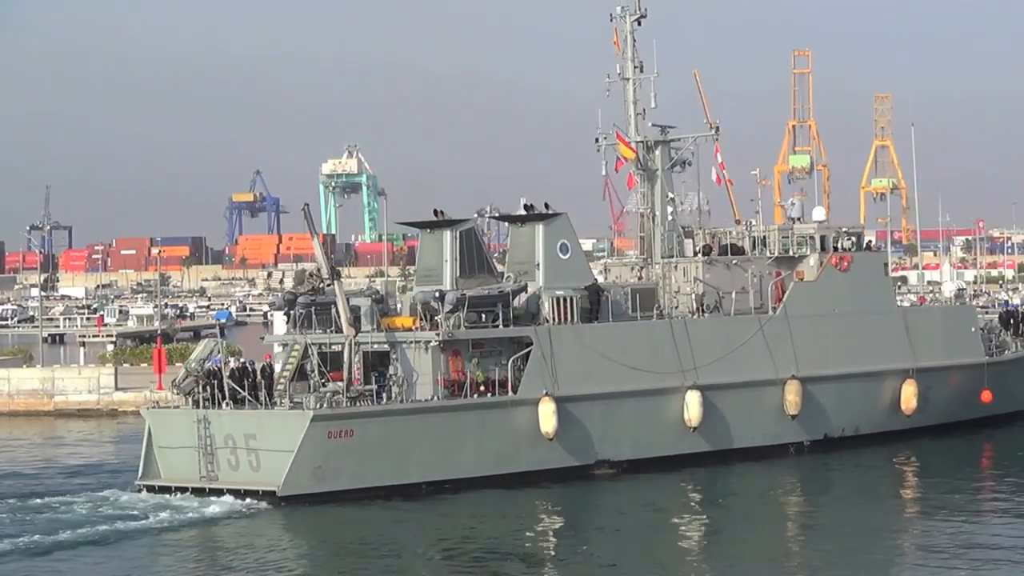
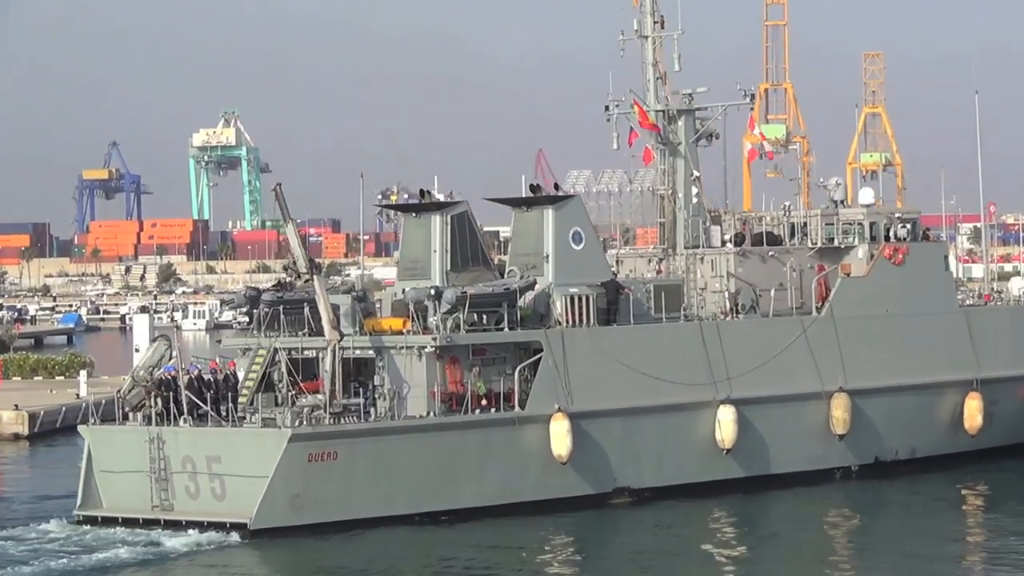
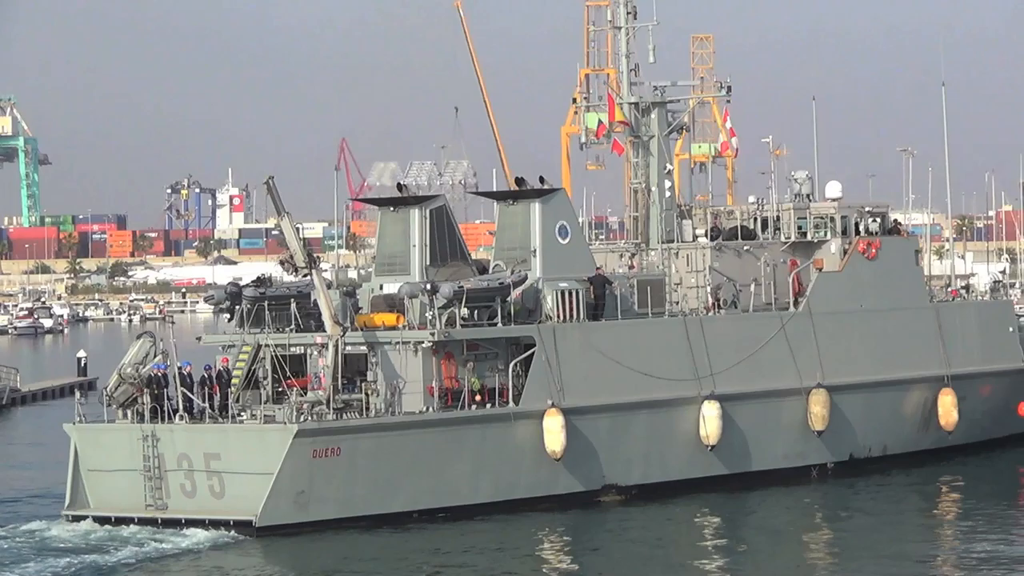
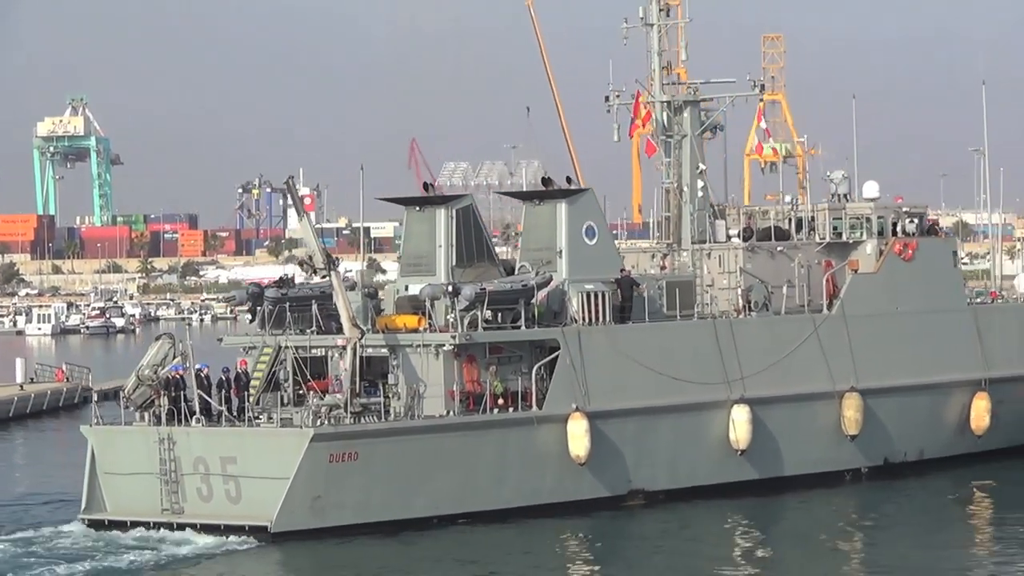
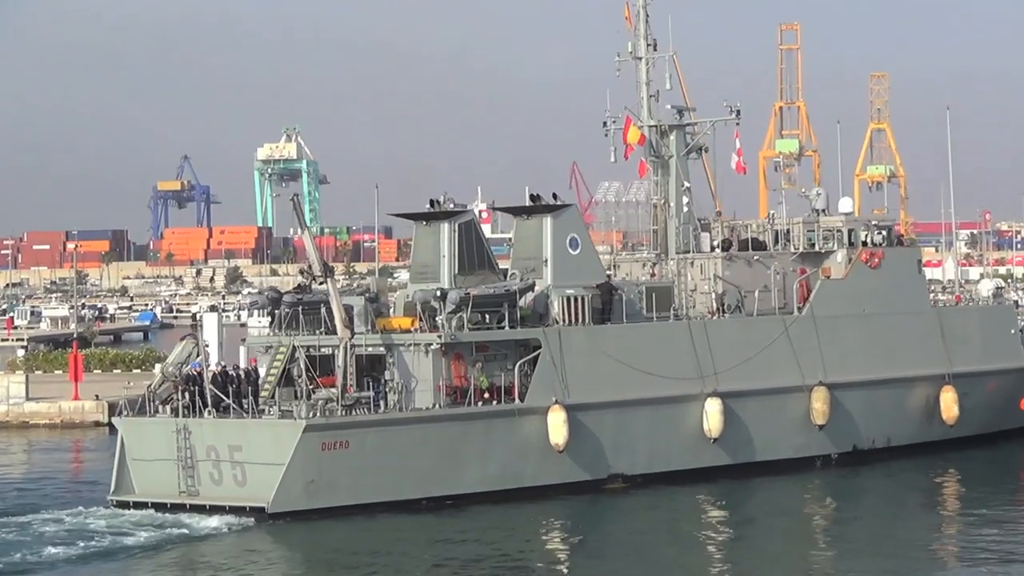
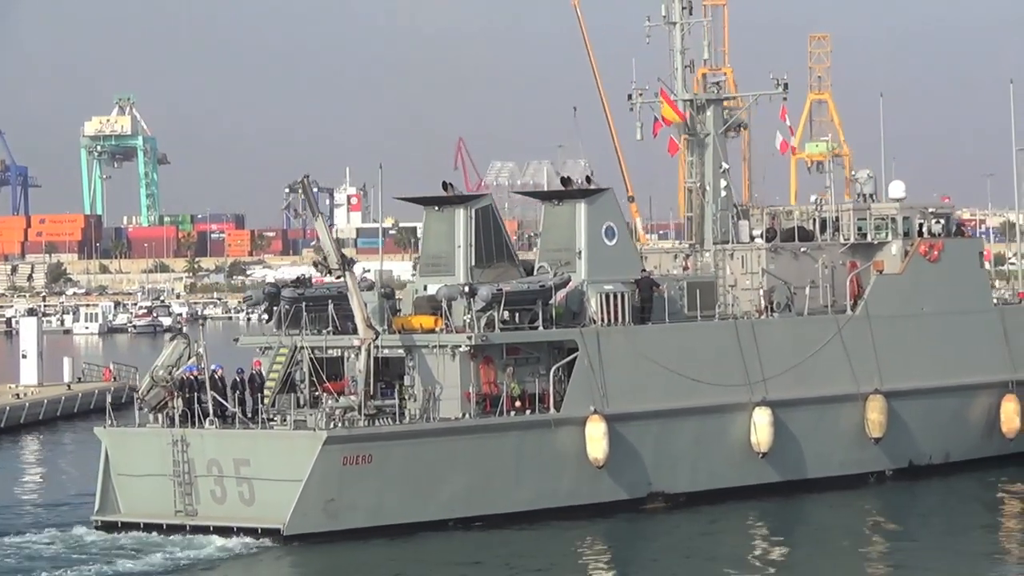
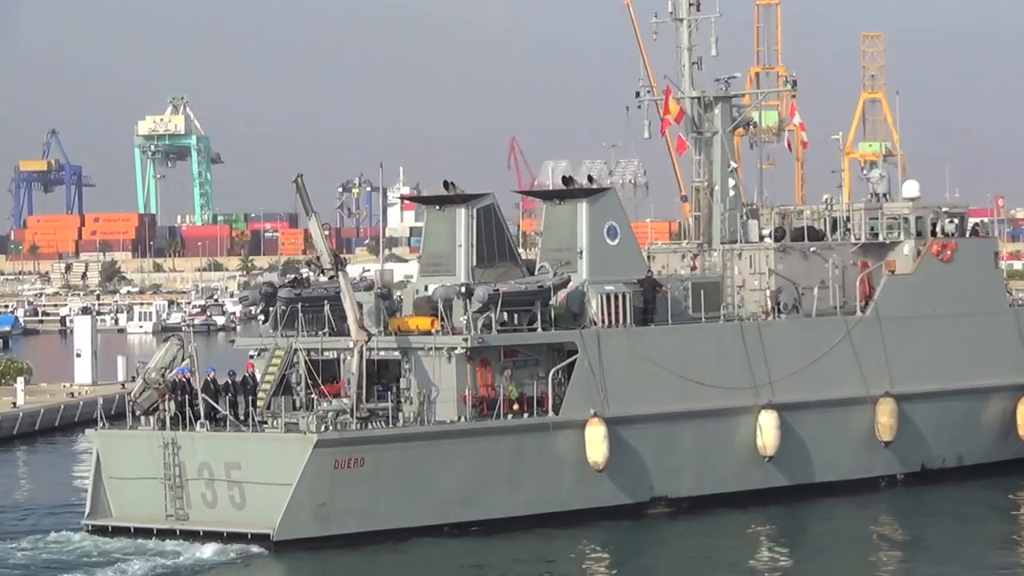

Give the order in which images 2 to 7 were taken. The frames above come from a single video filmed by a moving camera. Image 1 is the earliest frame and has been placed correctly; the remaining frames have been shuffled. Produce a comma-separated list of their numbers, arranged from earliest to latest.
5, 2, 7, 6, 4, 3
